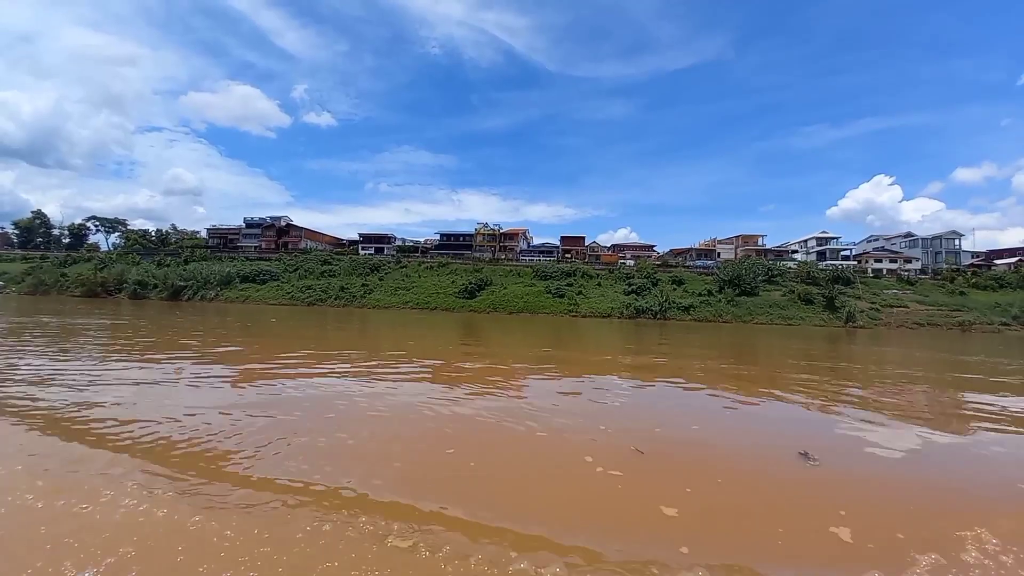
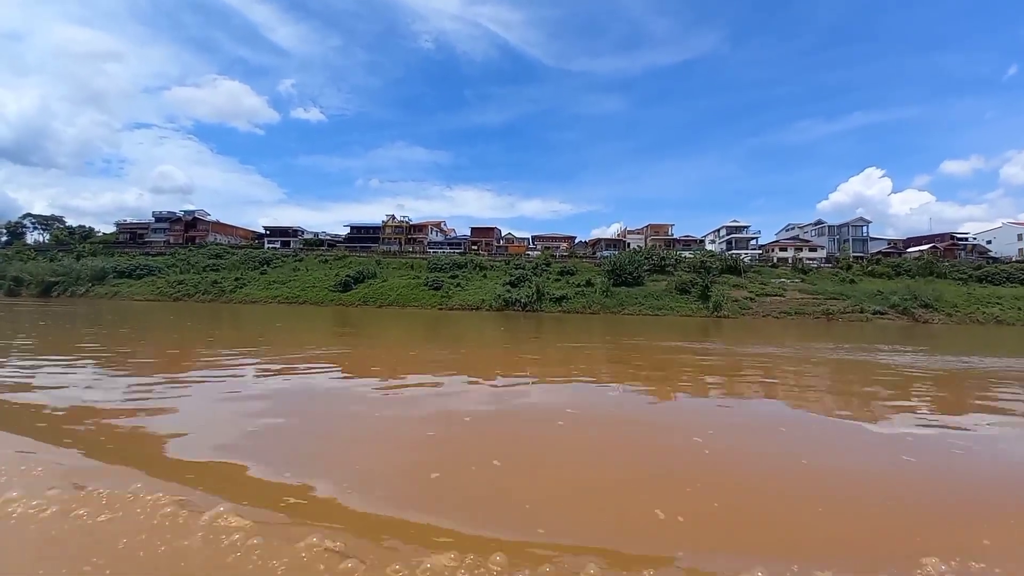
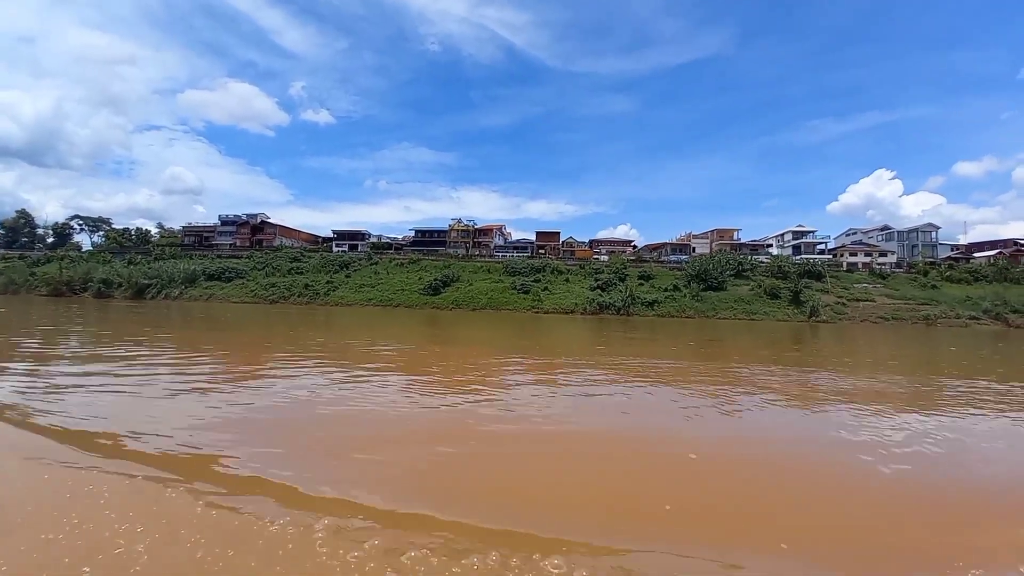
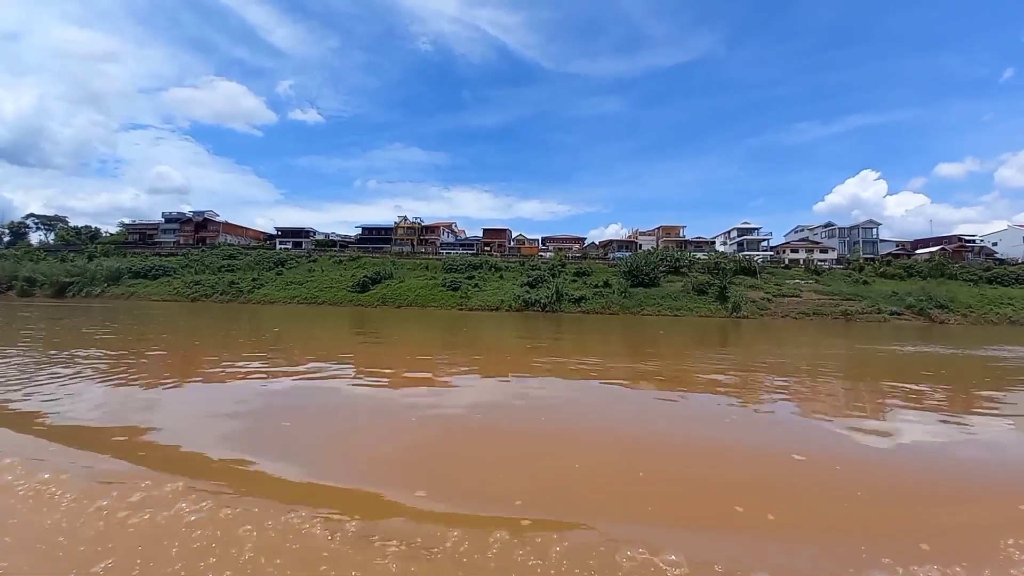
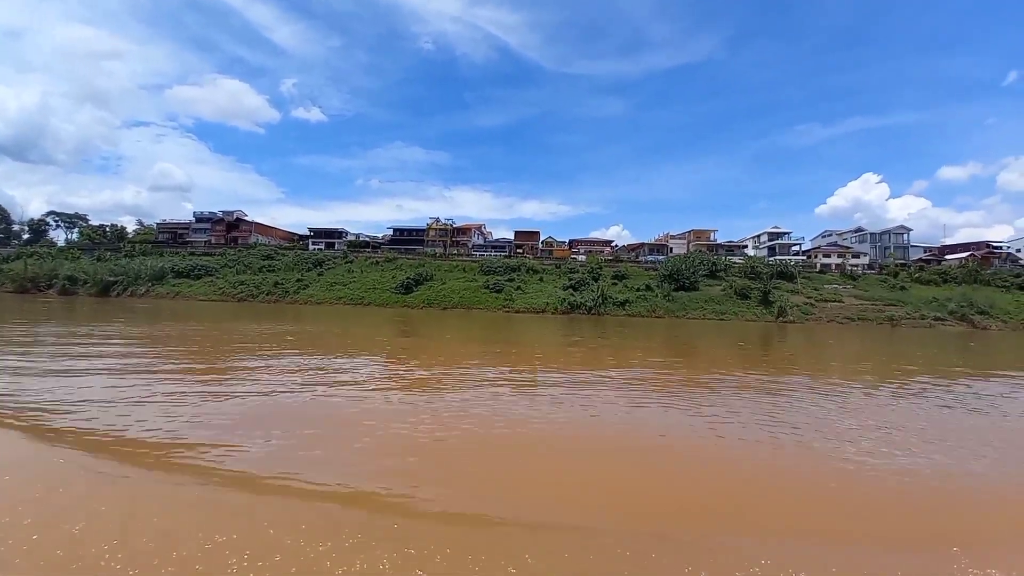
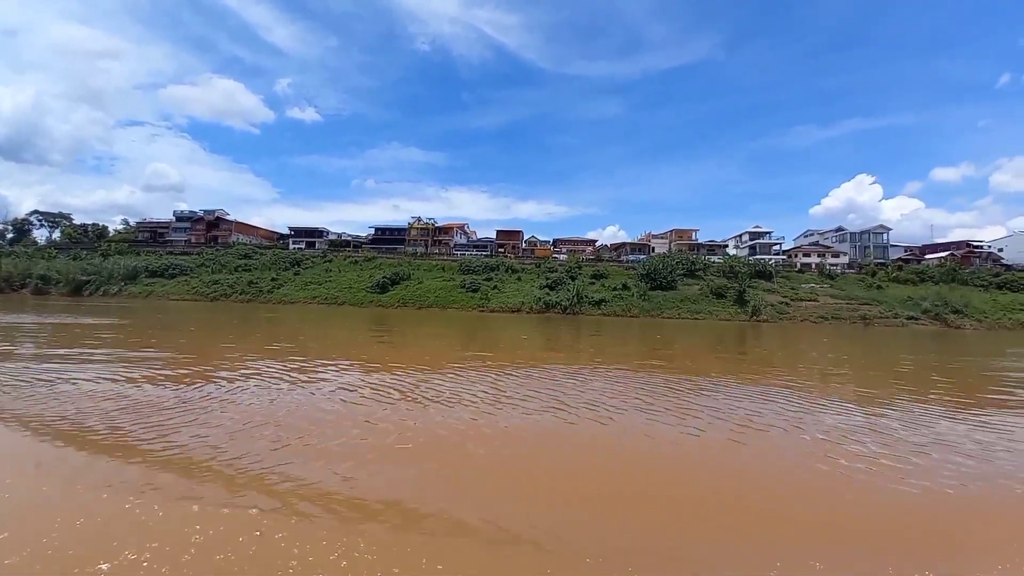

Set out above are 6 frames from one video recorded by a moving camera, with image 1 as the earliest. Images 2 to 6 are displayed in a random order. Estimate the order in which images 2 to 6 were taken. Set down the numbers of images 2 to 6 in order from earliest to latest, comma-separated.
3, 5, 6, 4, 2
